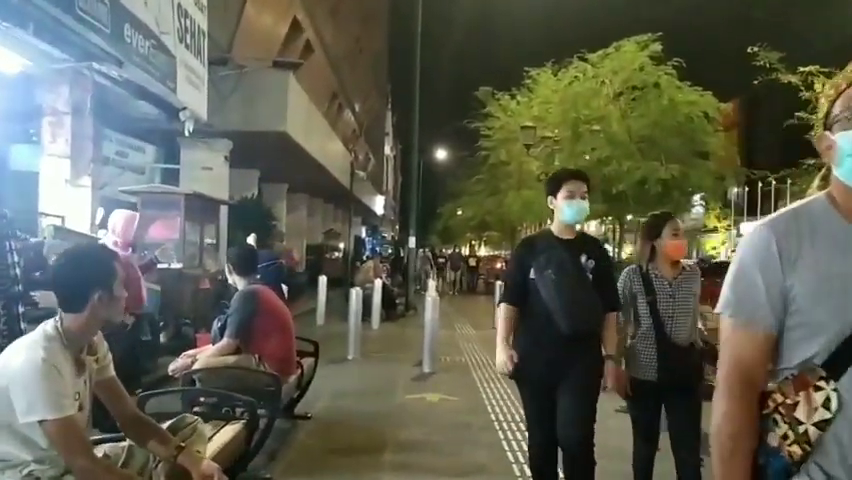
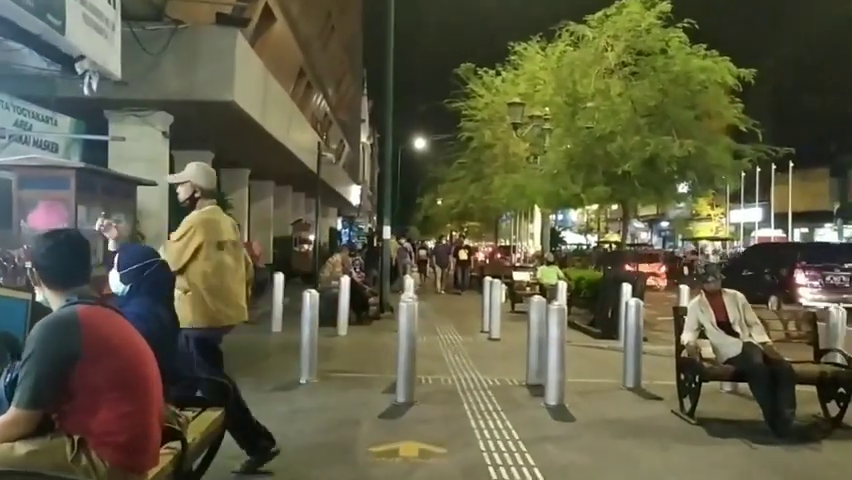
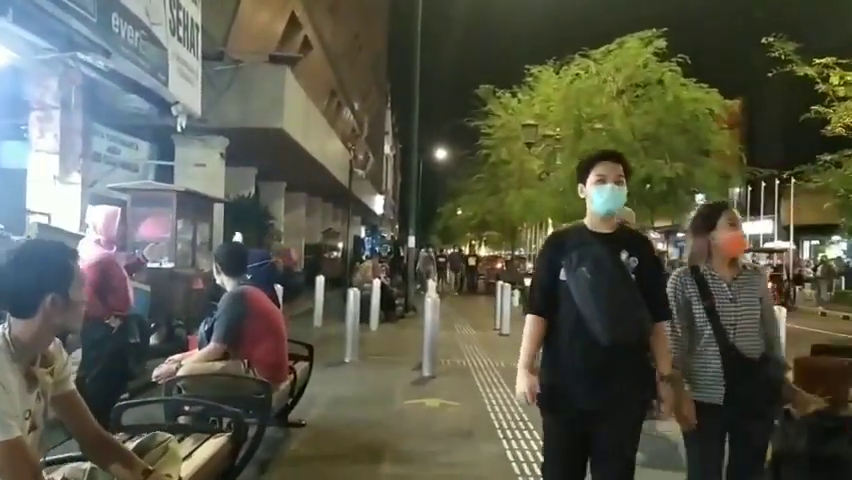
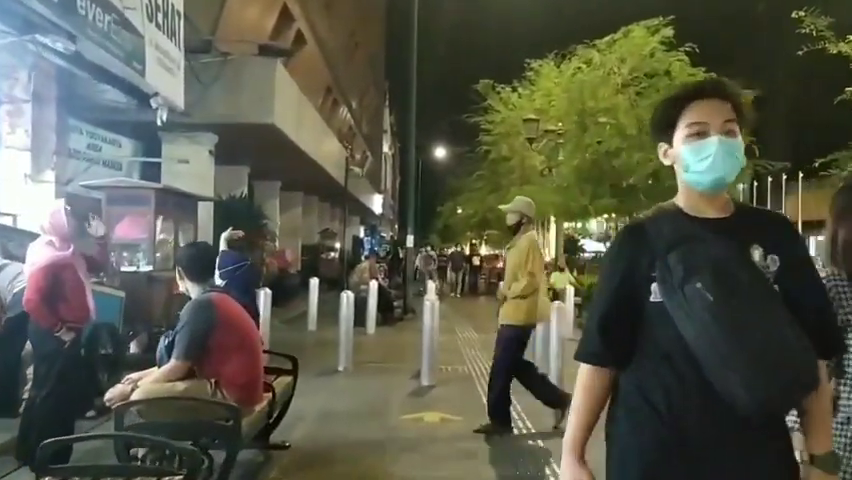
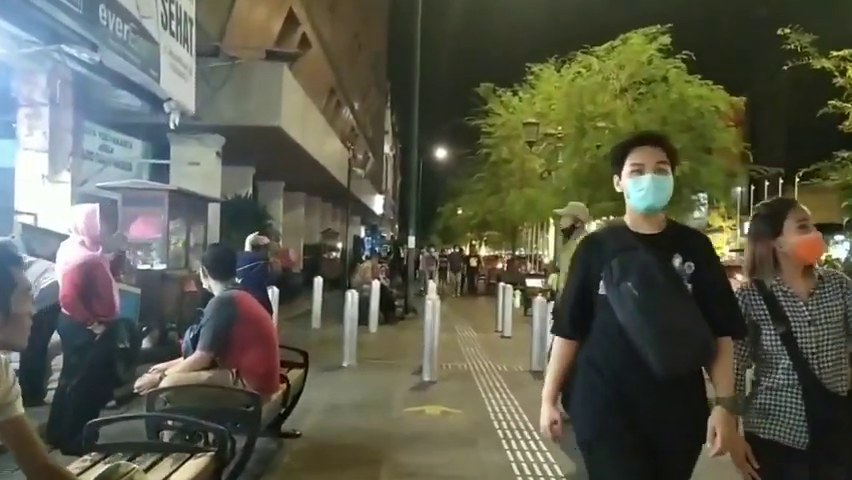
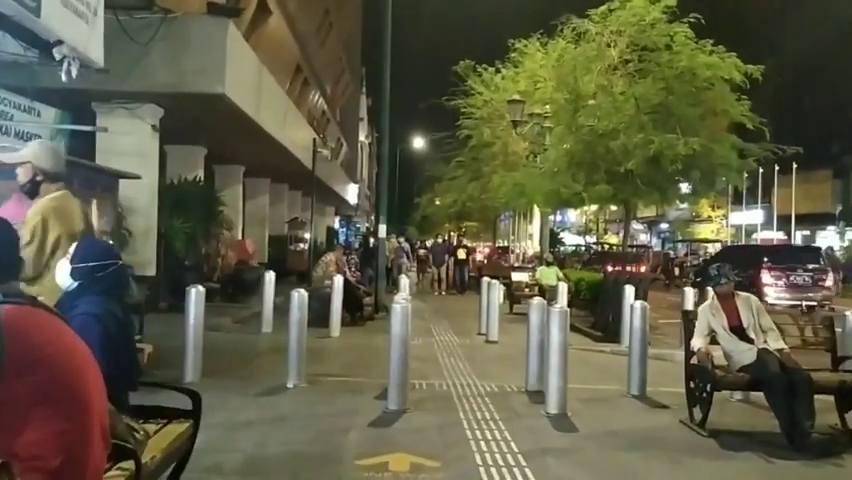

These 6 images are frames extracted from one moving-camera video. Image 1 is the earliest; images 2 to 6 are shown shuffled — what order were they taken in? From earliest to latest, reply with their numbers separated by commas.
3, 5, 4, 2, 6
